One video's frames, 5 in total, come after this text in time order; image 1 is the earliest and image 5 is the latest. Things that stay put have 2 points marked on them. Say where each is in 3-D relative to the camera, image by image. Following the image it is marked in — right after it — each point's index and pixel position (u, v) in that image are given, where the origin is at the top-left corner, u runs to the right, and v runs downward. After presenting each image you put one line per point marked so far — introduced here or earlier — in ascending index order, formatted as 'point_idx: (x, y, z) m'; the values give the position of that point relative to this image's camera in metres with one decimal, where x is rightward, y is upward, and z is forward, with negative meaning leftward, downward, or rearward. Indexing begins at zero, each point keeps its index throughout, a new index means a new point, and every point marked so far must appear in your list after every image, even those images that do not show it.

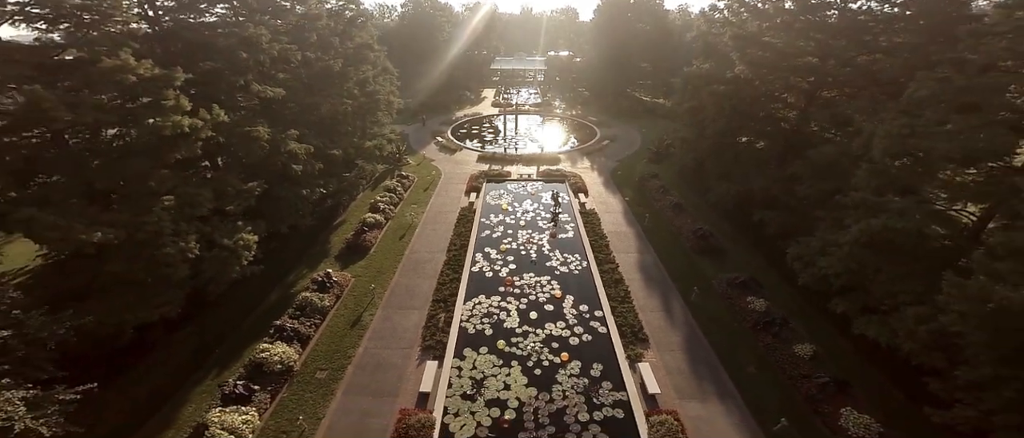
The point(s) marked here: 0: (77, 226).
0: (-8.3, -0.1, +8.4) m
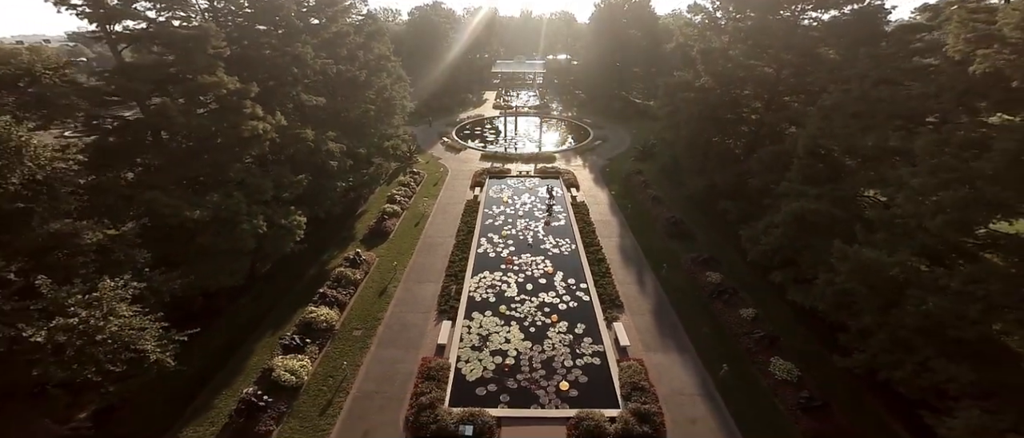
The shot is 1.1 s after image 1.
0: (-8.3, +0.3, +11.2) m
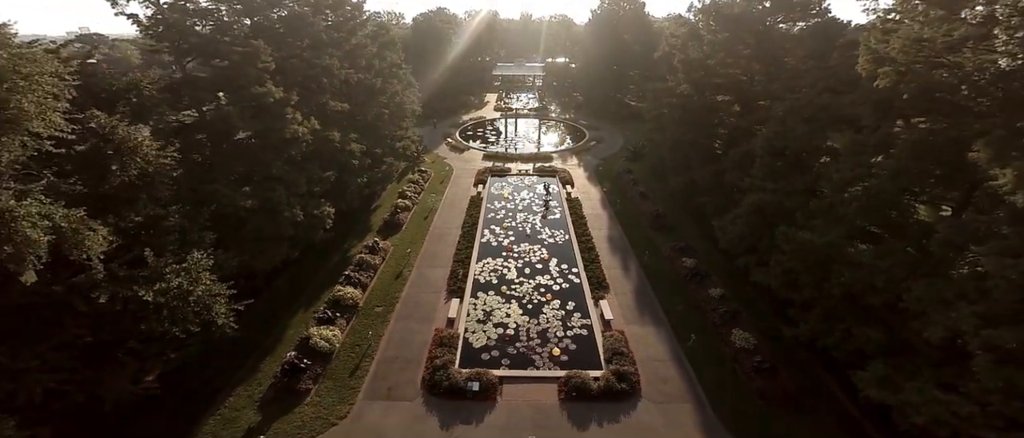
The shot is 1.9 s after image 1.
0: (-8.3, +0.7, +13.5) m
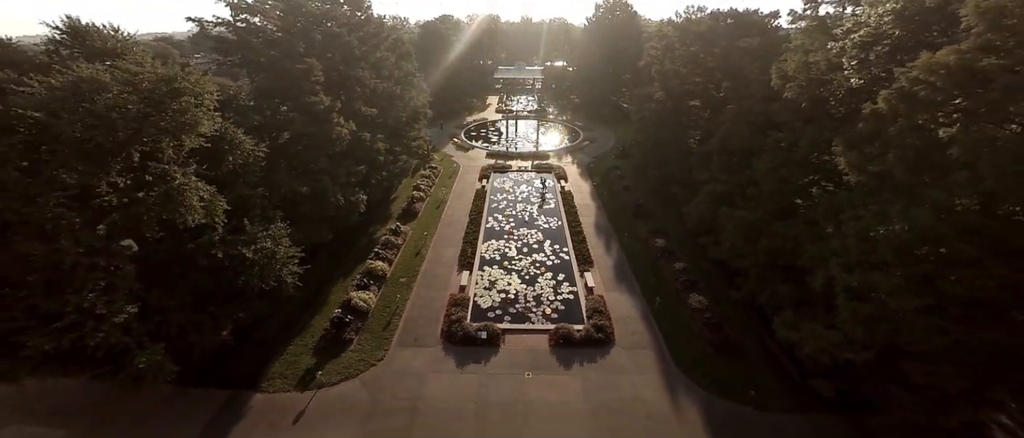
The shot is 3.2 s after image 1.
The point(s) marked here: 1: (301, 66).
0: (-8.3, +1.4, +17.1) m
1: (-8.7, +6.3, +18.2) m
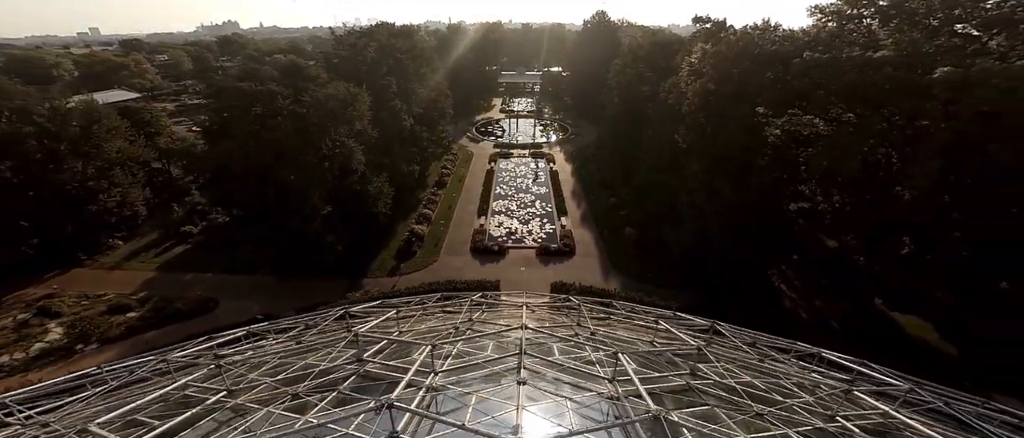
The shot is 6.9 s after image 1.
0: (-8.2, +4.1, +28.1) m
1: (-8.6, +9.1, +29.2) m
